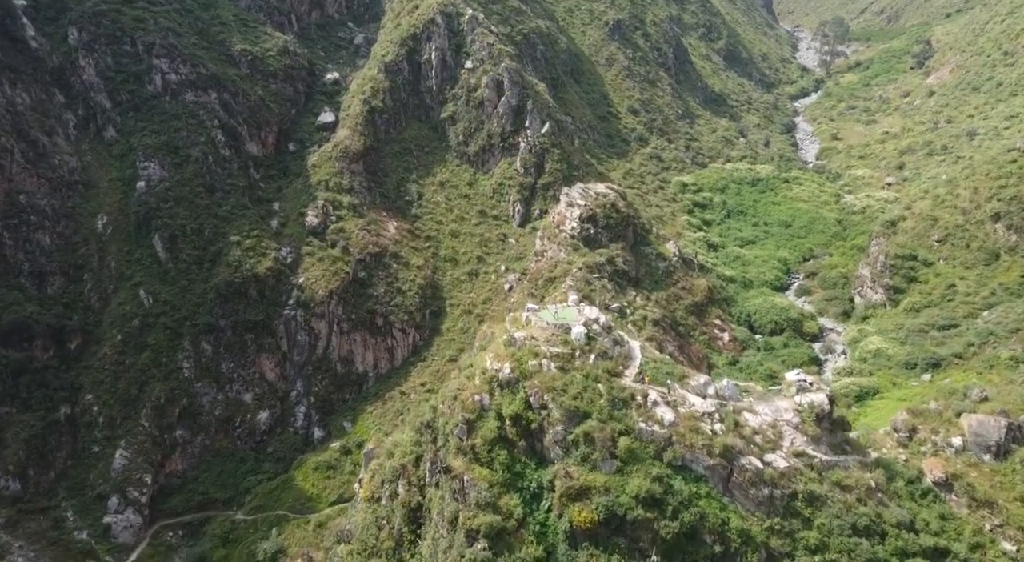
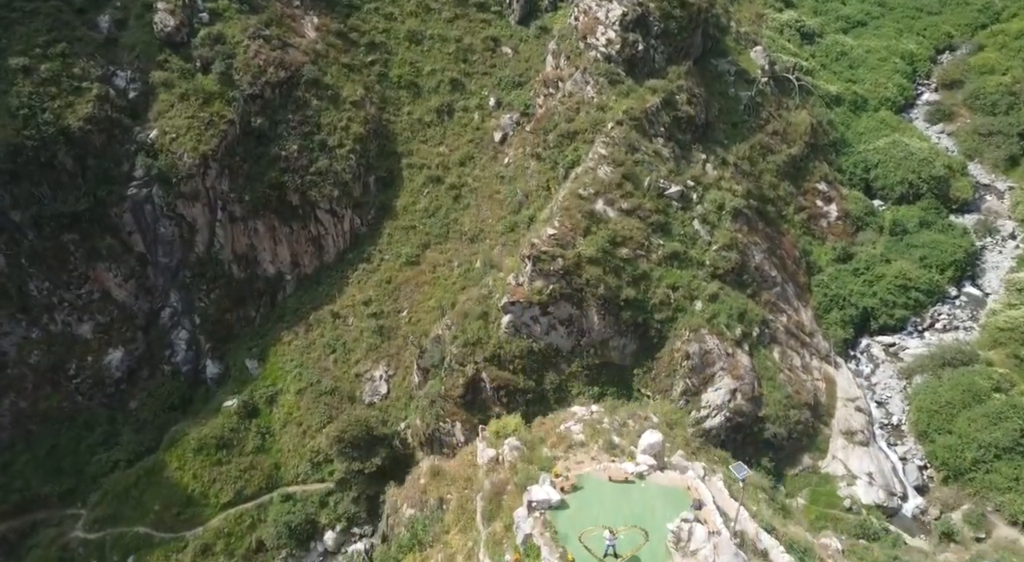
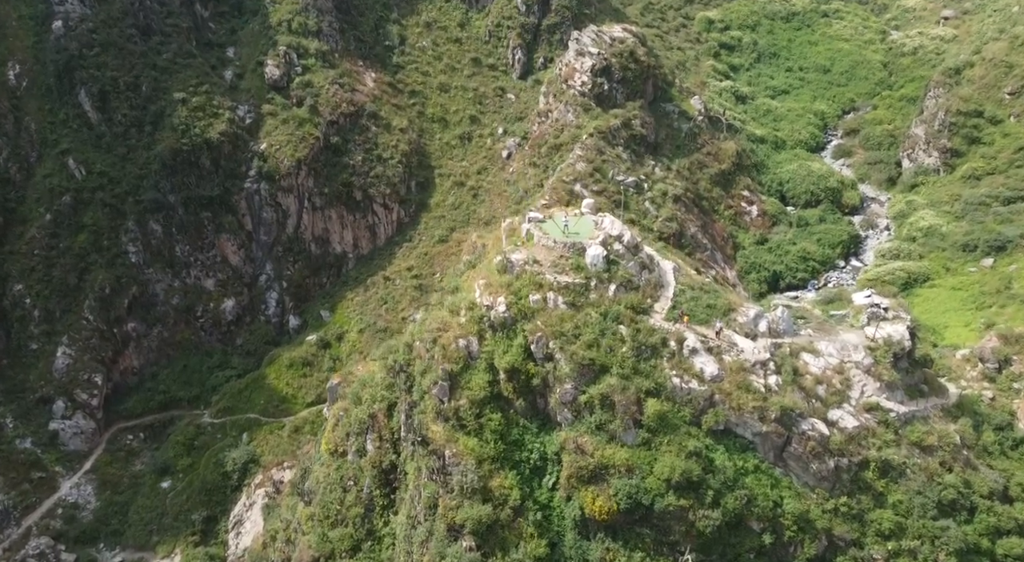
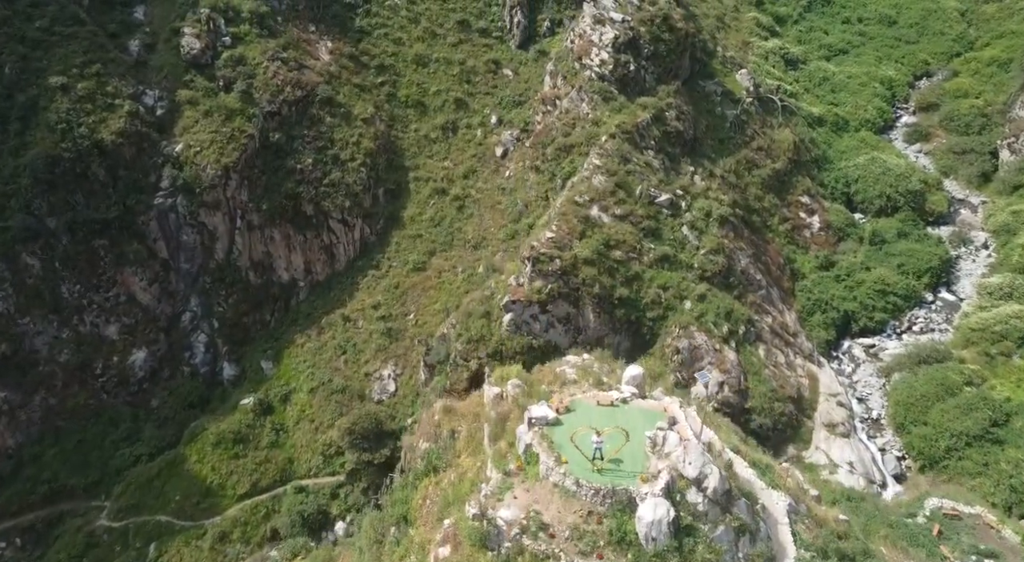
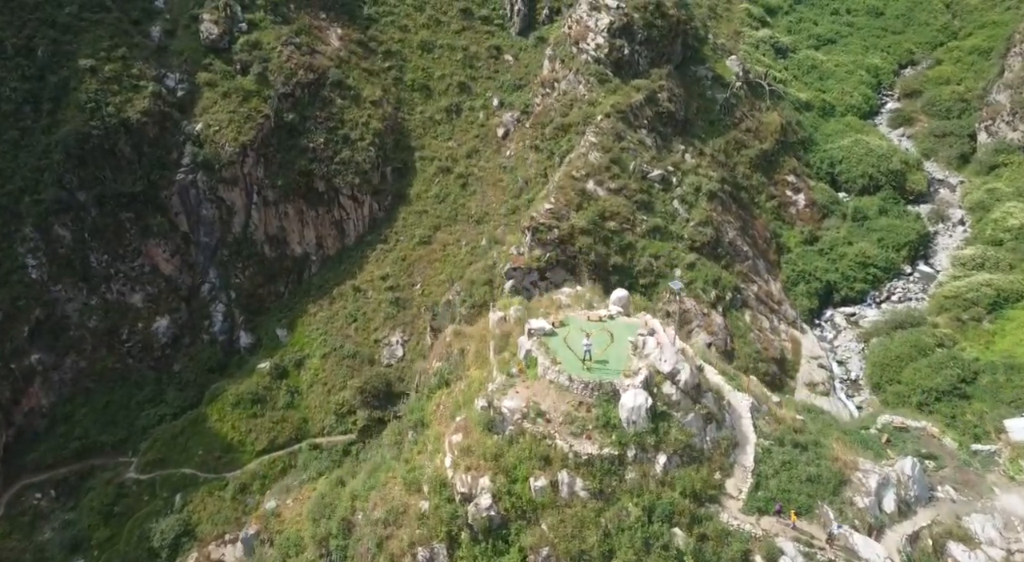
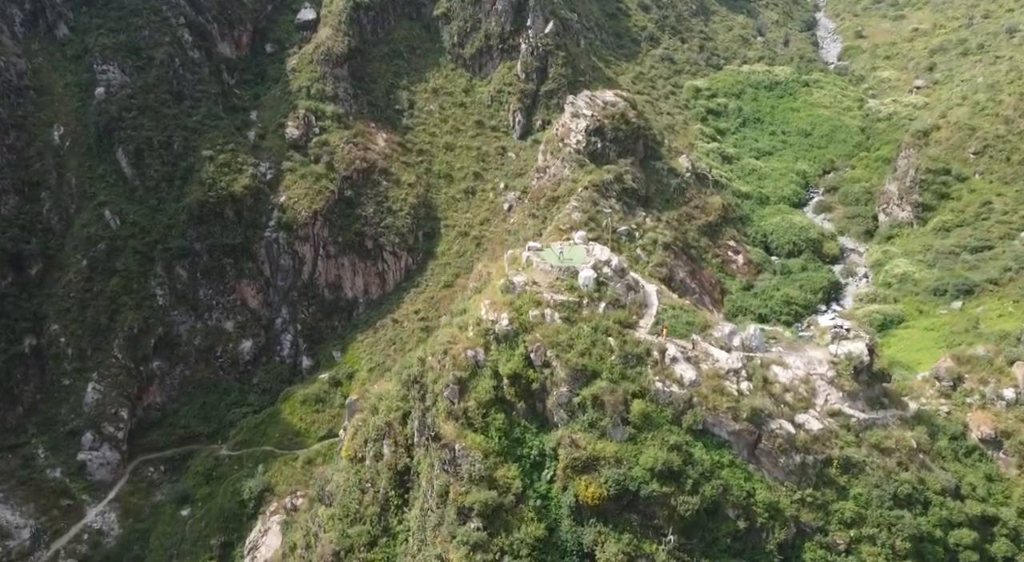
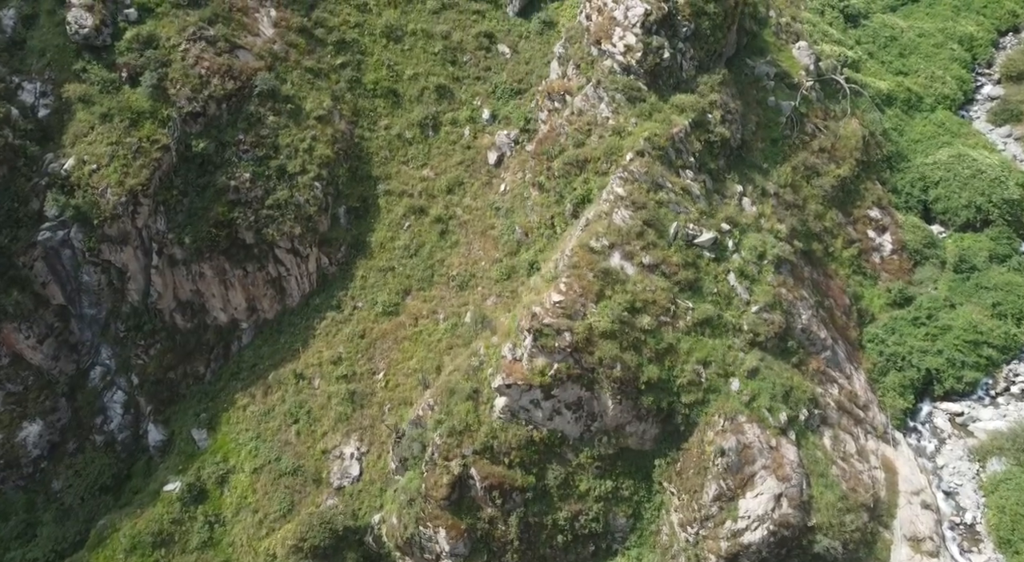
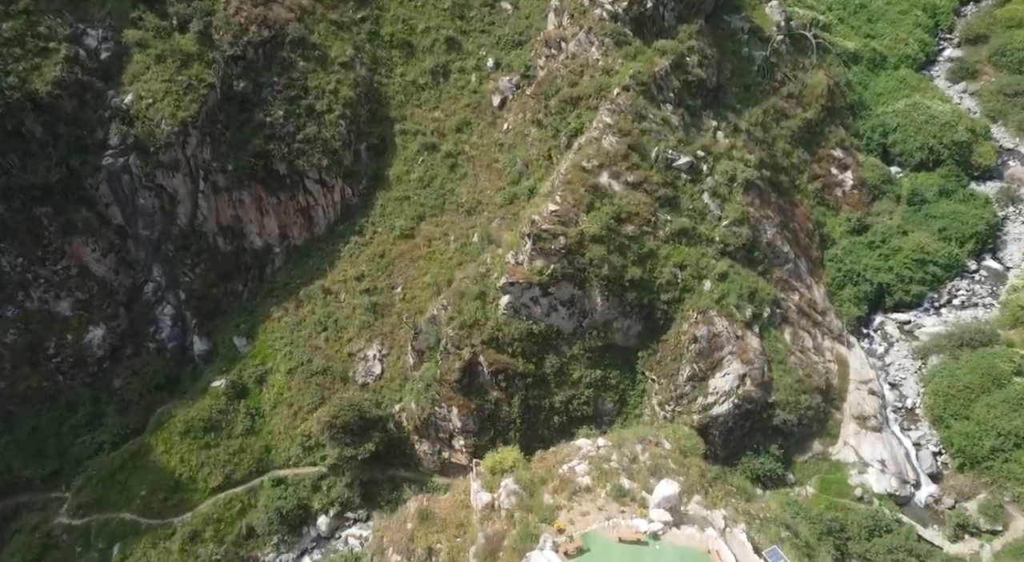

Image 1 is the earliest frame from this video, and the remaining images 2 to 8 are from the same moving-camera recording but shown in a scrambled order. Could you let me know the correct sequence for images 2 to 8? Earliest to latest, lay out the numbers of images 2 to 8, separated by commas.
6, 3, 5, 4, 2, 8, 7
